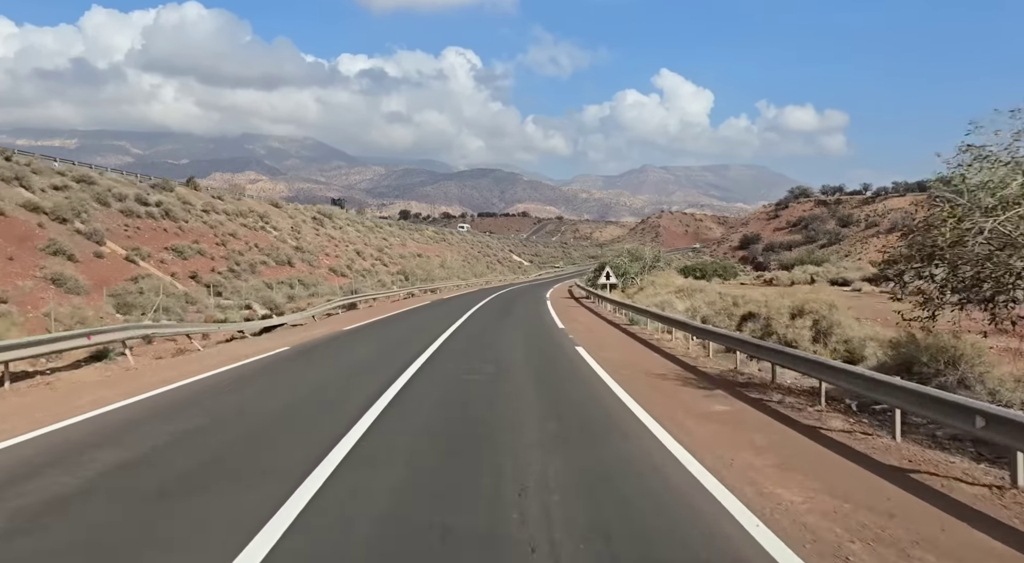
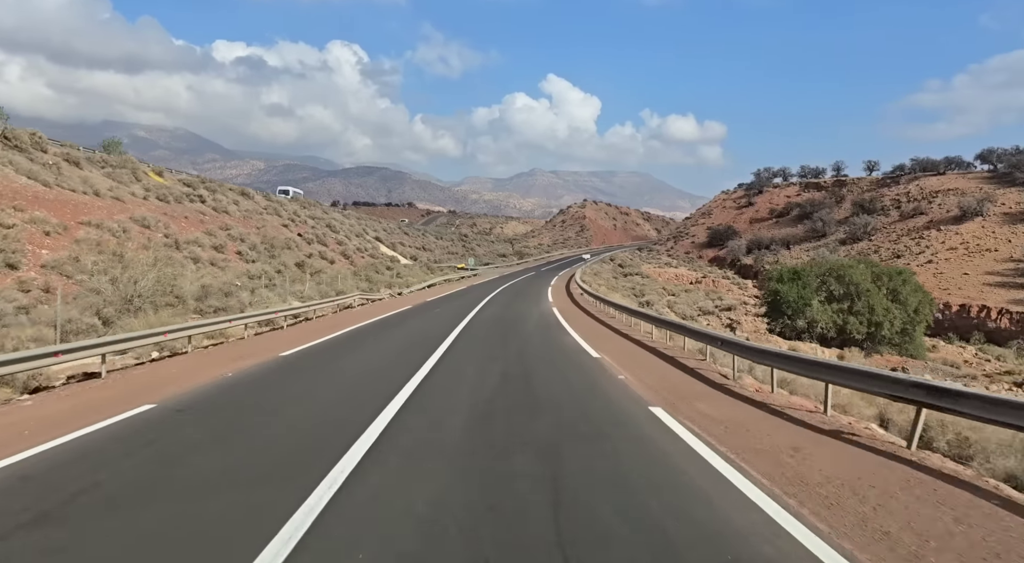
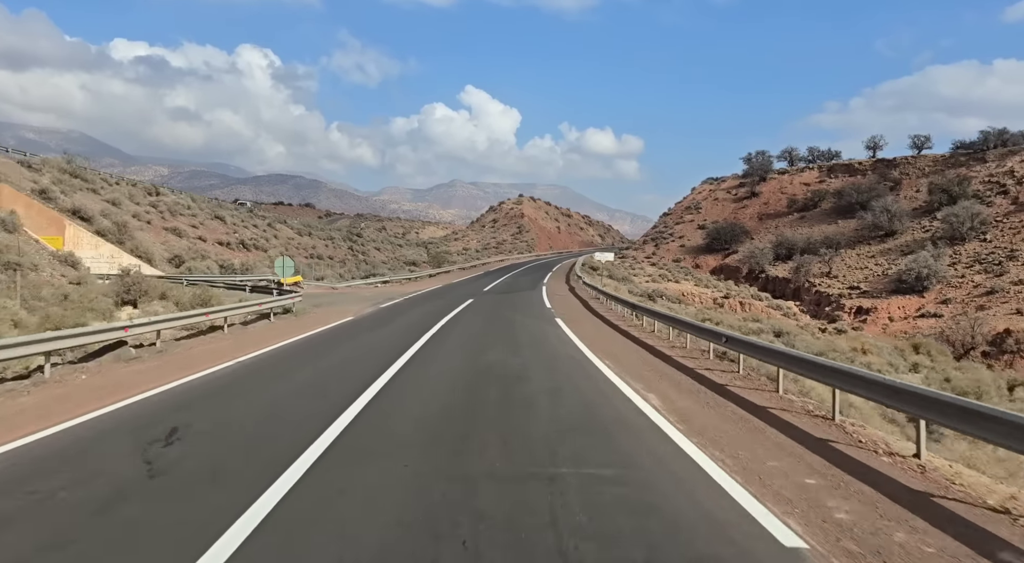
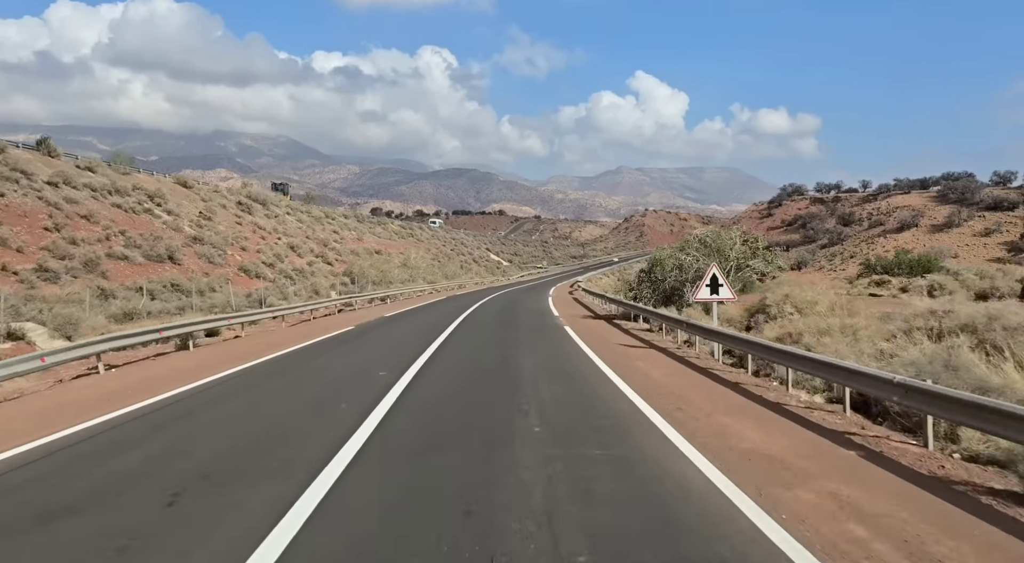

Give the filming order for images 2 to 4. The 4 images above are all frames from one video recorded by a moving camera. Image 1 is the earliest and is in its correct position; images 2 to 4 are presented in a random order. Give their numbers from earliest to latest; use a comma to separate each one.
4, 2, 3
